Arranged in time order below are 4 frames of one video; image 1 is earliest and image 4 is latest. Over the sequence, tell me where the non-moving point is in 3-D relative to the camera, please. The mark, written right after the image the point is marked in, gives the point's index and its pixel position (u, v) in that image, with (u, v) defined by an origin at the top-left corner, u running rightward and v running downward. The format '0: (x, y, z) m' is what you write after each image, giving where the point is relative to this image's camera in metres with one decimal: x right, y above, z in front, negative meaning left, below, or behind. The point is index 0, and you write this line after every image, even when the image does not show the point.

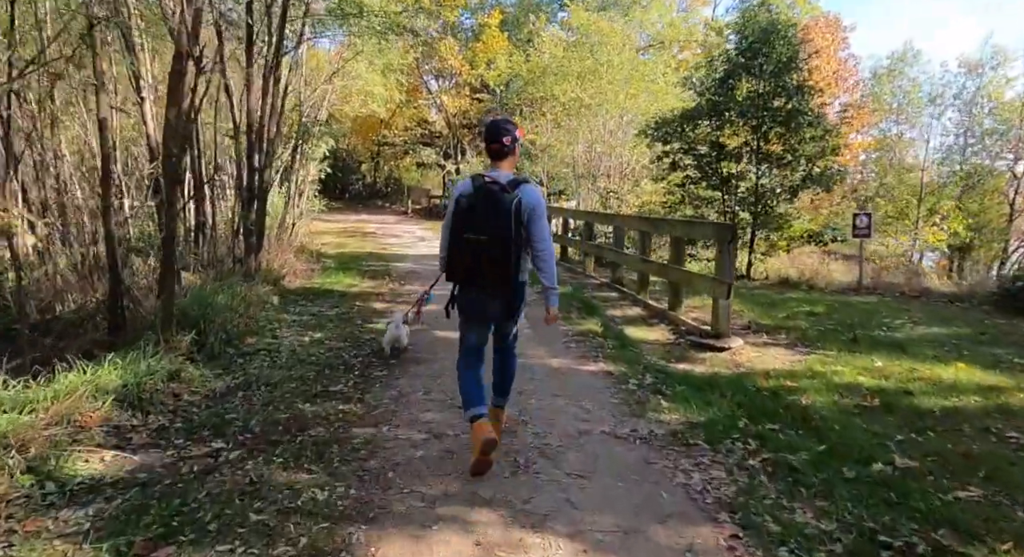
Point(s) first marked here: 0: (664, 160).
0: (+3.0, +2.3, +14.7) m
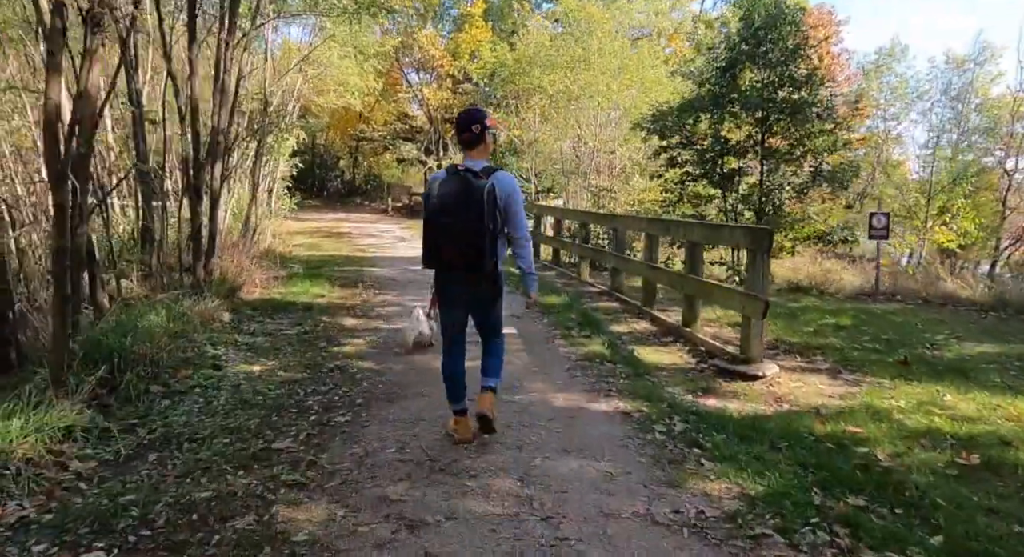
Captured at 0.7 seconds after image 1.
0: (+2.7, +2.3, +13.7) m
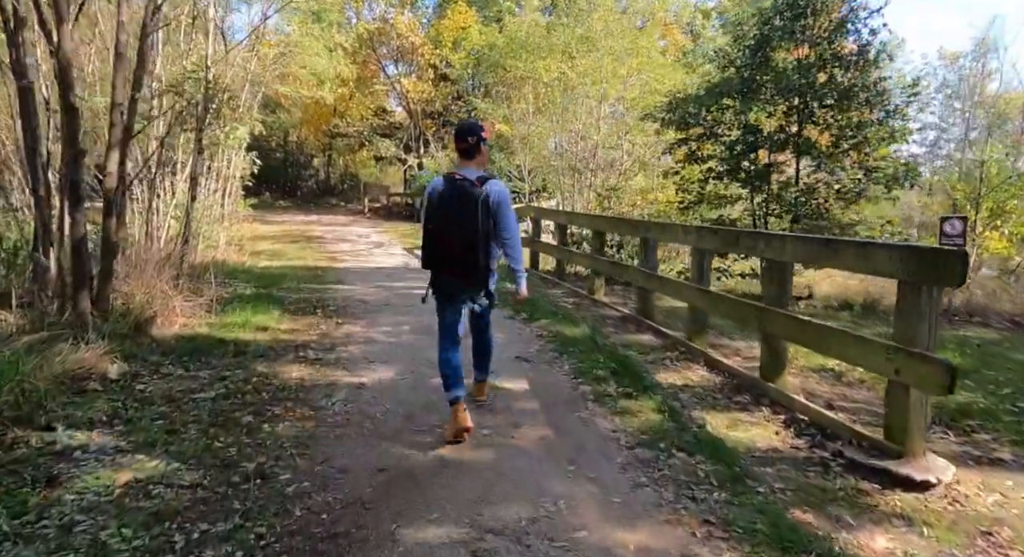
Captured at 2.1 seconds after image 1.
0: (+2.6, +2.1, +11.9) m
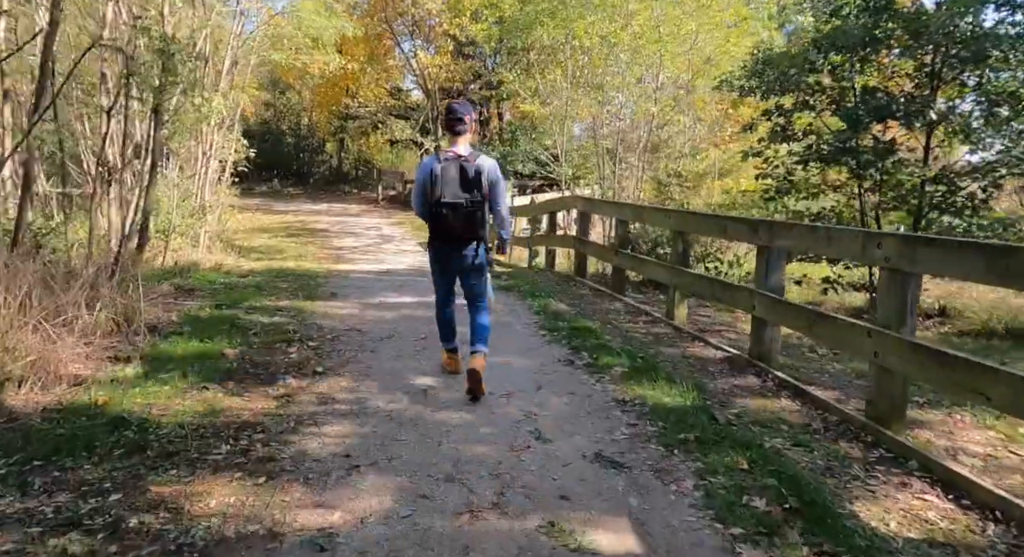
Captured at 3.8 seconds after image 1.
0: (+3.1, +2.0, +9.5) m
